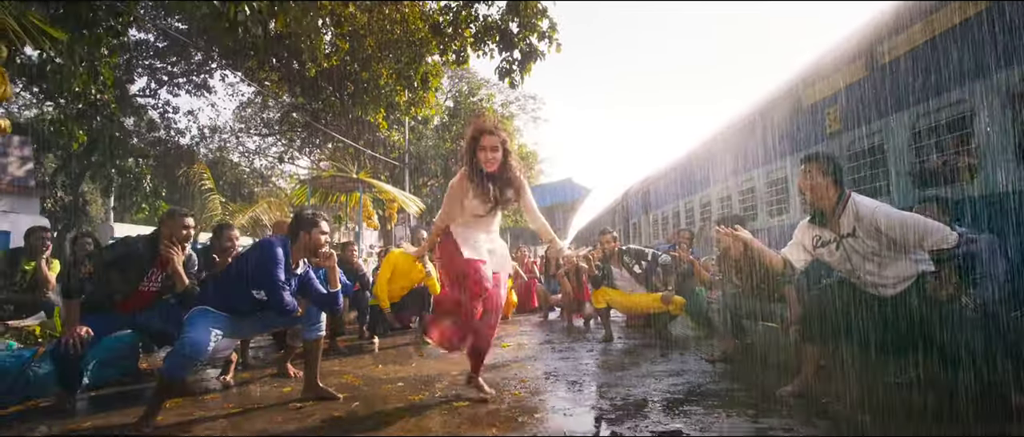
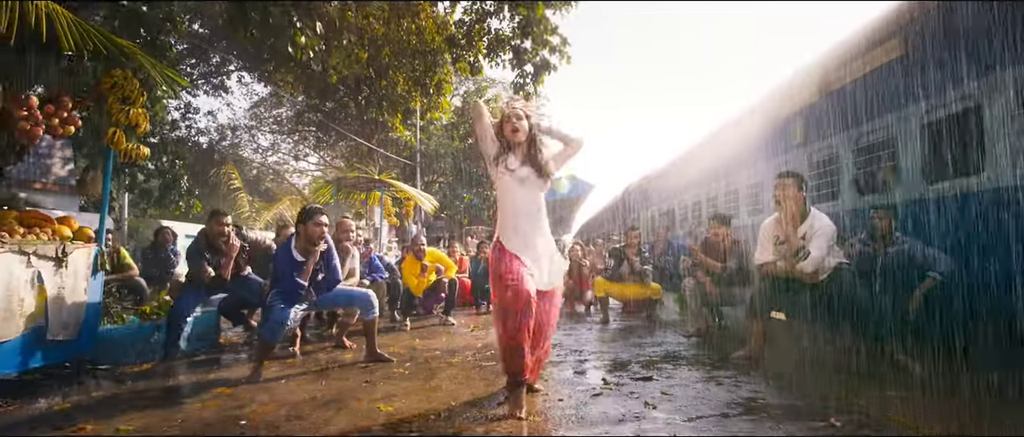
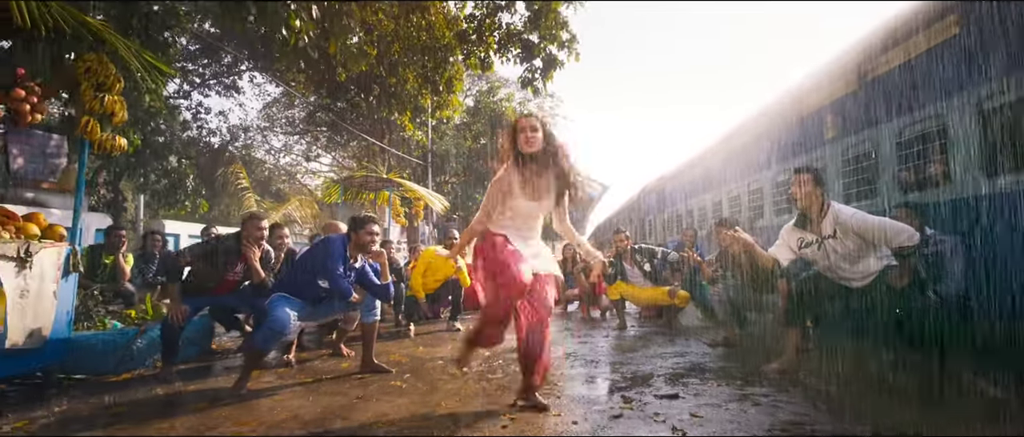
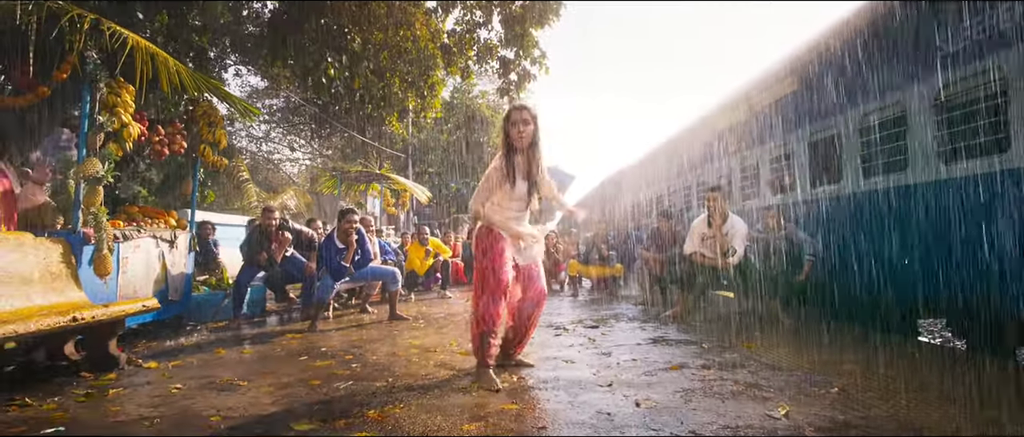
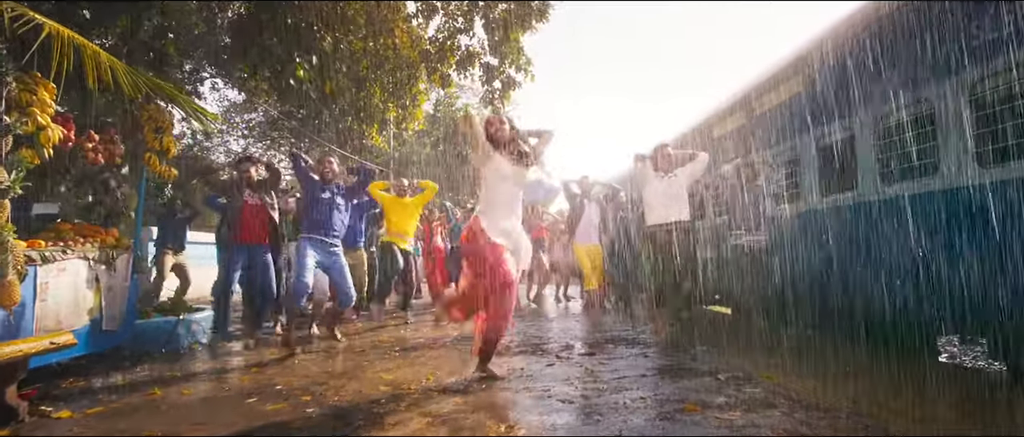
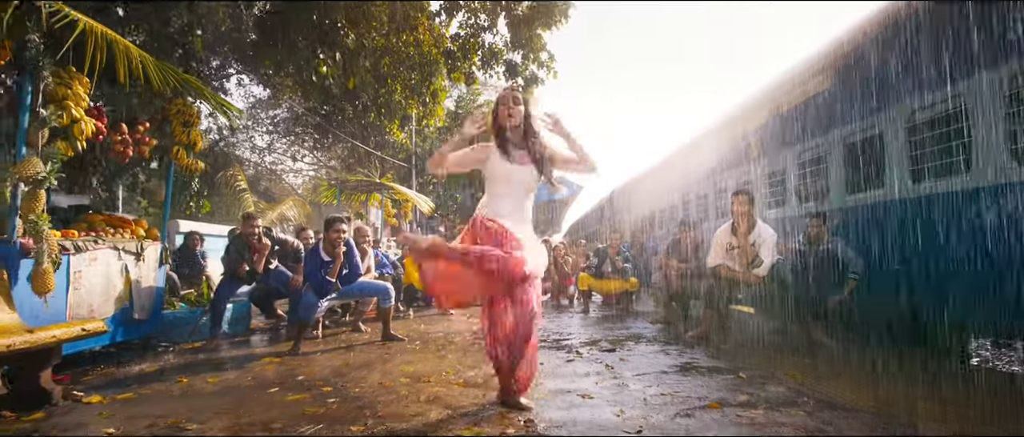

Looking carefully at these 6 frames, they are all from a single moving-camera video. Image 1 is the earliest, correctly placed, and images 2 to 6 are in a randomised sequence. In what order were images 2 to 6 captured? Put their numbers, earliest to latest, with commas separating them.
3, 2, 6, 4, 5
